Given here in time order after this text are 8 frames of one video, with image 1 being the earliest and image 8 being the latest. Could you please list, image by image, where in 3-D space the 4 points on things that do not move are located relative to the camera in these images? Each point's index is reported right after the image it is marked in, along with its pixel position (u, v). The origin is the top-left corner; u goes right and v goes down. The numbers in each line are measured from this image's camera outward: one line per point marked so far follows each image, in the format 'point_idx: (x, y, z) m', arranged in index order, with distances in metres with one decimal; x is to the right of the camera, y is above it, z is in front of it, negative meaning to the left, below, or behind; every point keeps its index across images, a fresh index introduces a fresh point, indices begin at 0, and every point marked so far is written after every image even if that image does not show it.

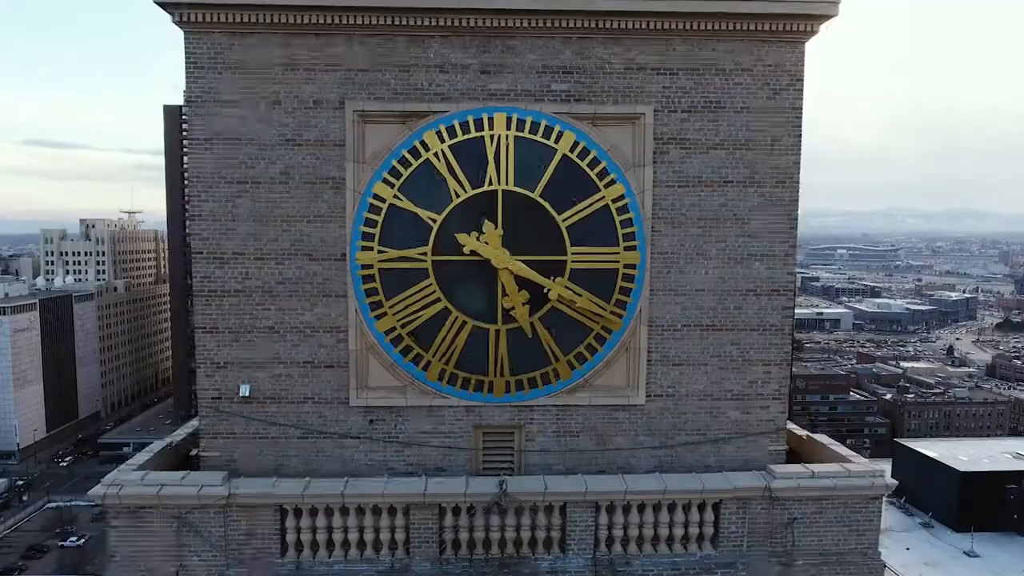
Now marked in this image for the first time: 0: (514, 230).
0: (+0.1, +0.6, +8.1) m
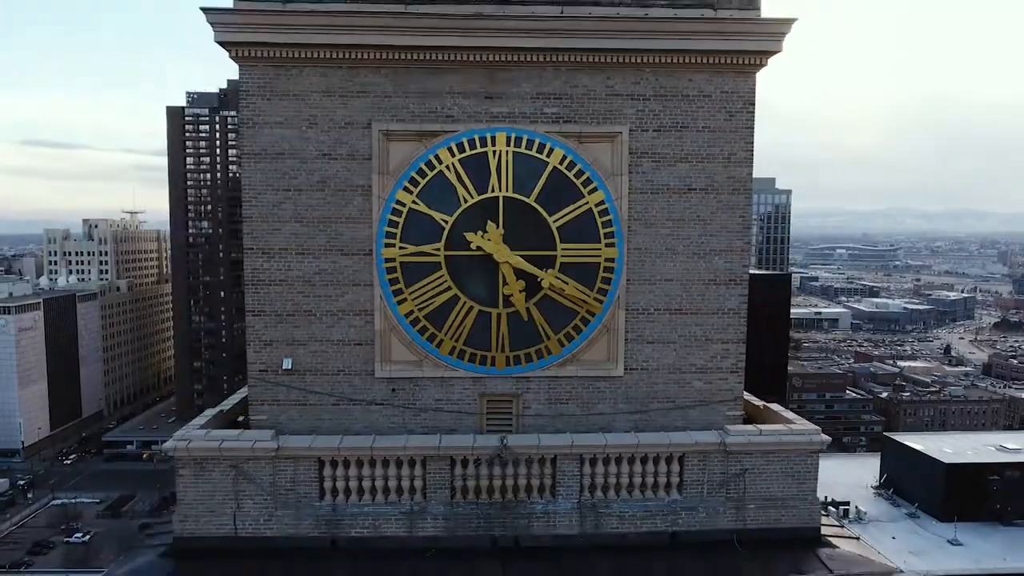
0: (+0.1, +0.6, +8.8) m
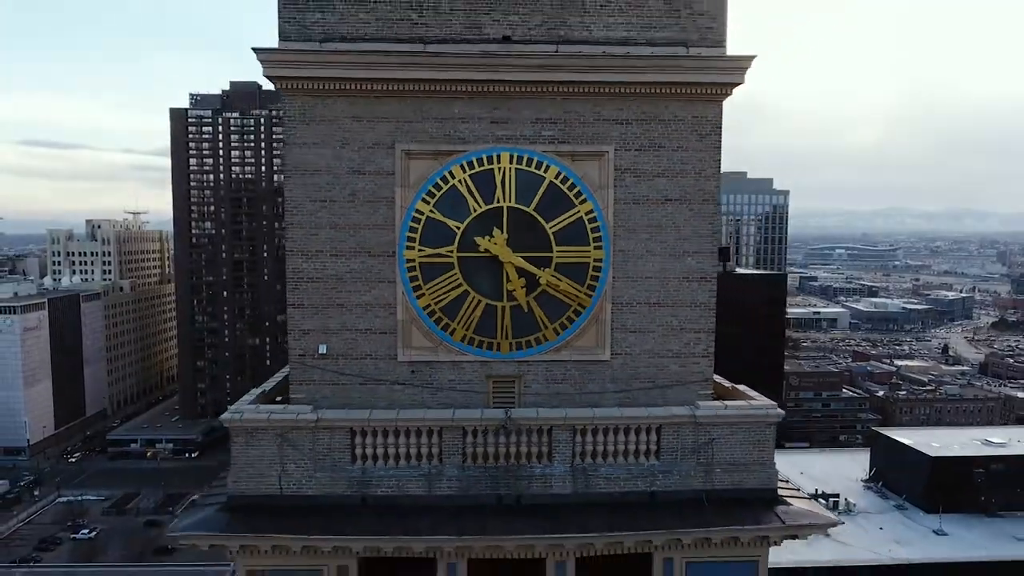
0: (+0.1, +0.7, +9.6) m
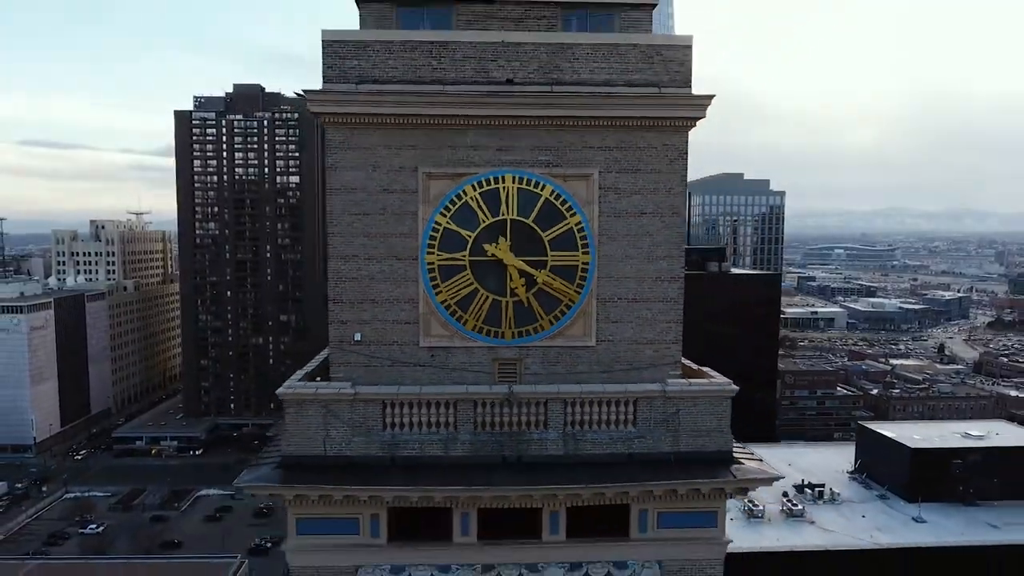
0: (+0.1, +0.7, +10.8) m
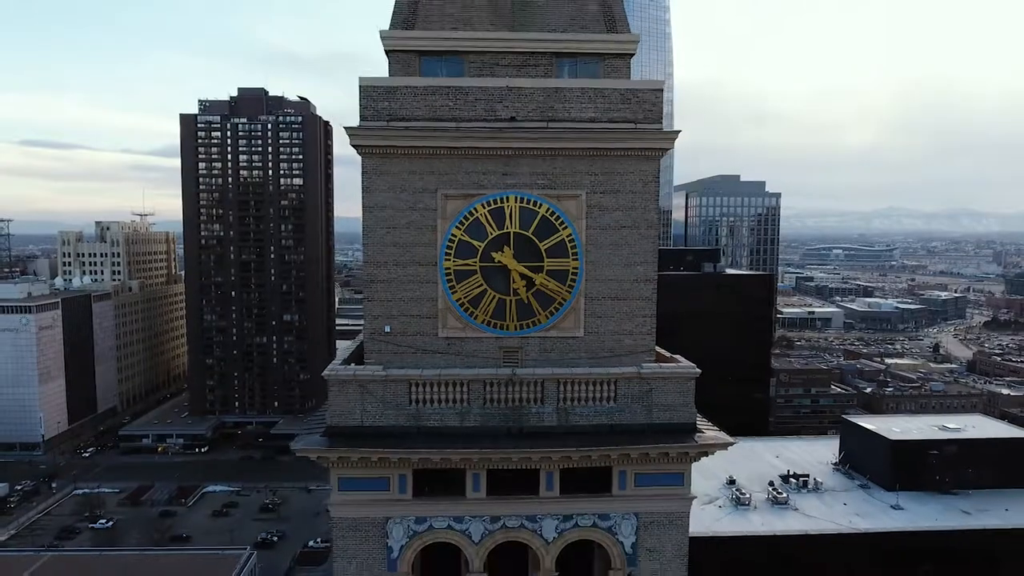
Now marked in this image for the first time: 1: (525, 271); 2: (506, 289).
0: (+0.1, +0.7, +12.2) m
1: (+0.2, +0.3, +12.1) m
2: (-0.1, -0.1, +12.3) m
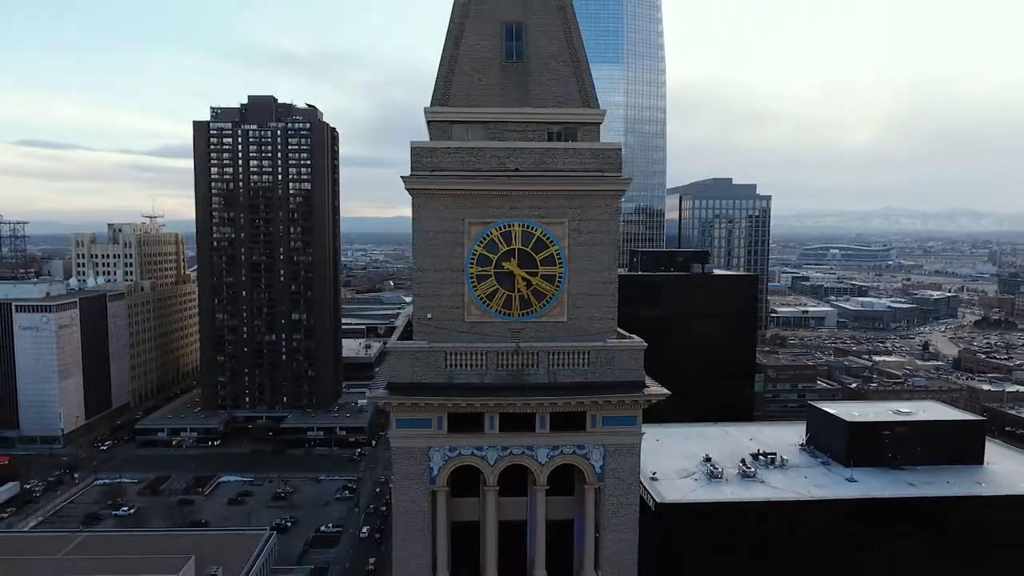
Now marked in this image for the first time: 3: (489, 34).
0: (+0.2, +0.7, +15.6) m
1: (+0.3, +0.3, +15.6) m
2: (-0.1, 0.0, +15.7) m
3: (-0.4, +5.1, +14.5) m
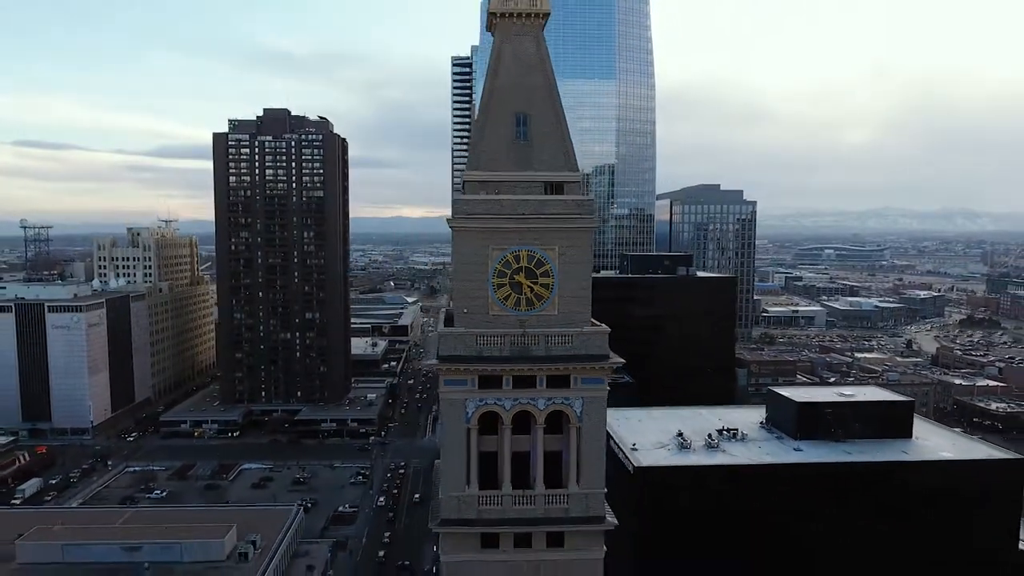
0: (+0.4, +0.6, +21.3) m
1: (+0.5, +0.2, +21.2) m
2: (+0.1, -0.1, +21.4) m
3: (-0.2, +4.9, +20.2) m
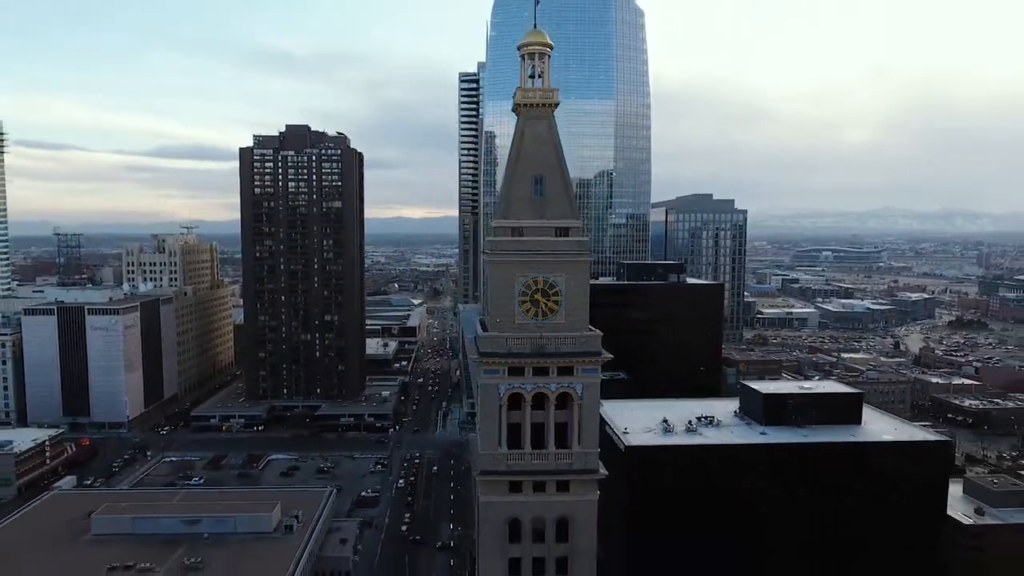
0: (+1.1, 0.0, +27.9) m
1: (+1.2, -0.4, +27.9) m
2: (+0.8, -0.7, +28.0) m
3: (+0.4, +4.4, +26.9) m
